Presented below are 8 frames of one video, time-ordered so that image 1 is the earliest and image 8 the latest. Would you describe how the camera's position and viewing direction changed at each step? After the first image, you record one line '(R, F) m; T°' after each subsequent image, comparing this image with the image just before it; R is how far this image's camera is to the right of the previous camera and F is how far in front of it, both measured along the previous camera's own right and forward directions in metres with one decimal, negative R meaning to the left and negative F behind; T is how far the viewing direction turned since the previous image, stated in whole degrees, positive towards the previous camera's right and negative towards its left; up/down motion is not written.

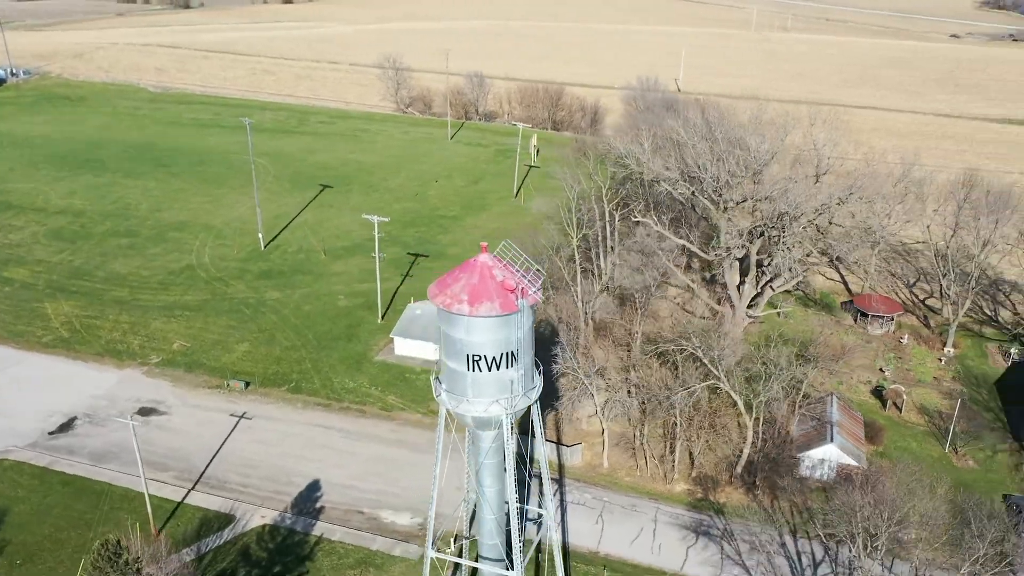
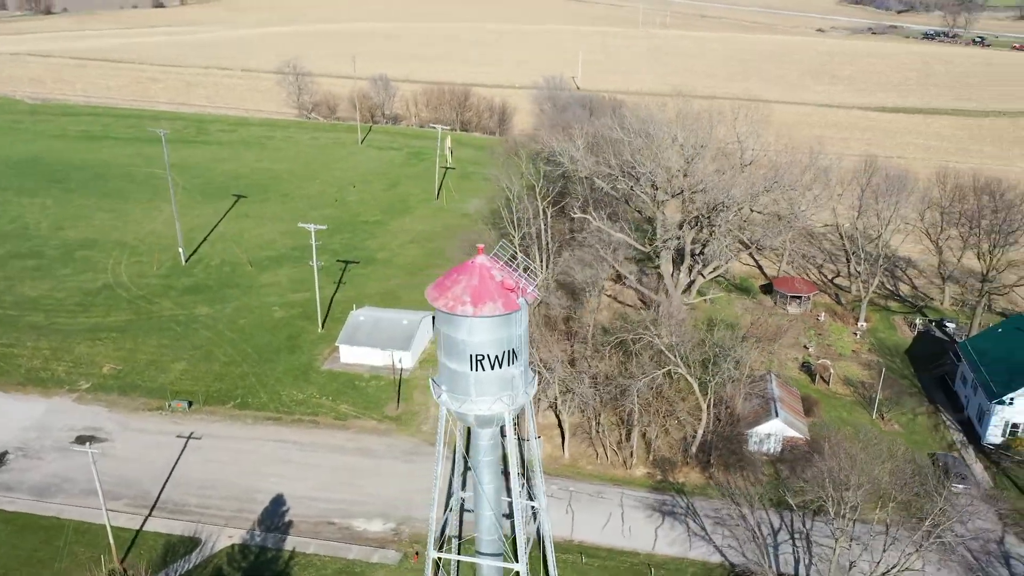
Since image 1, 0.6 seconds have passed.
(-2.2, -0.3) m; +7°
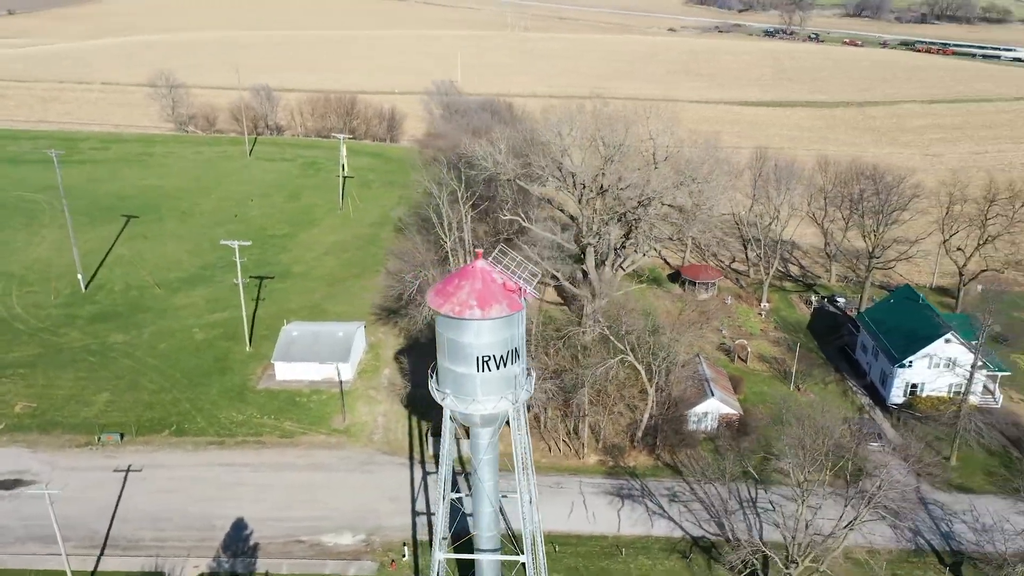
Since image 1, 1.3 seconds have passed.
(-2.8, -0.5) m; +9°
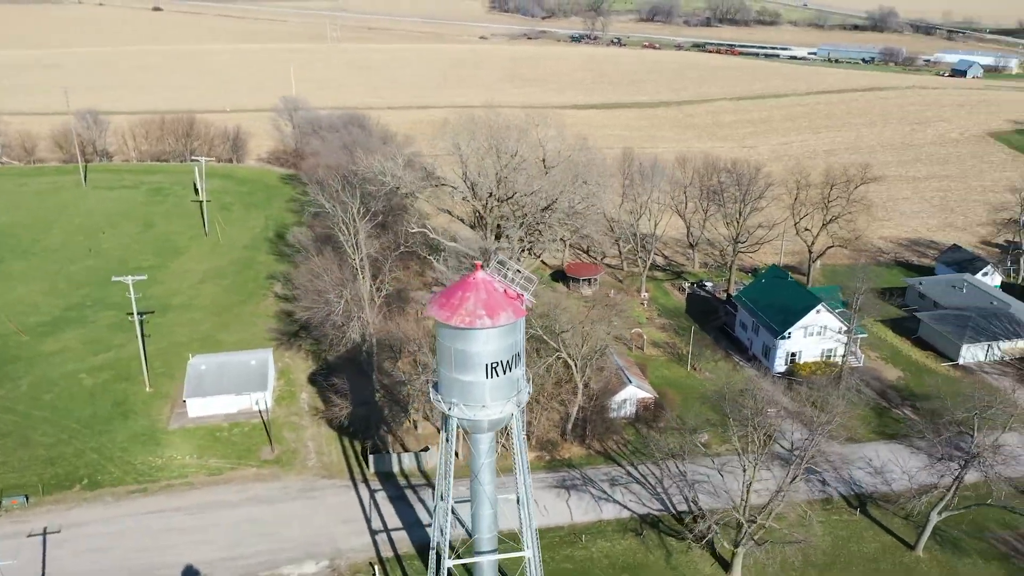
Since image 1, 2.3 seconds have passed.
(-4.0, -0.4) m; +12°
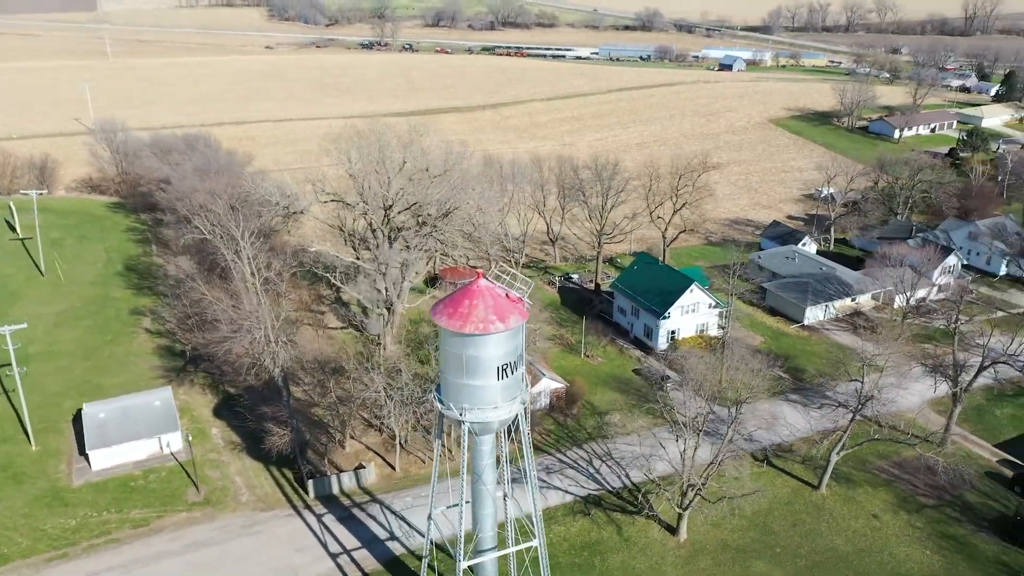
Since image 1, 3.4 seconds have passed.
(-4.7, -0.4) m; +14°
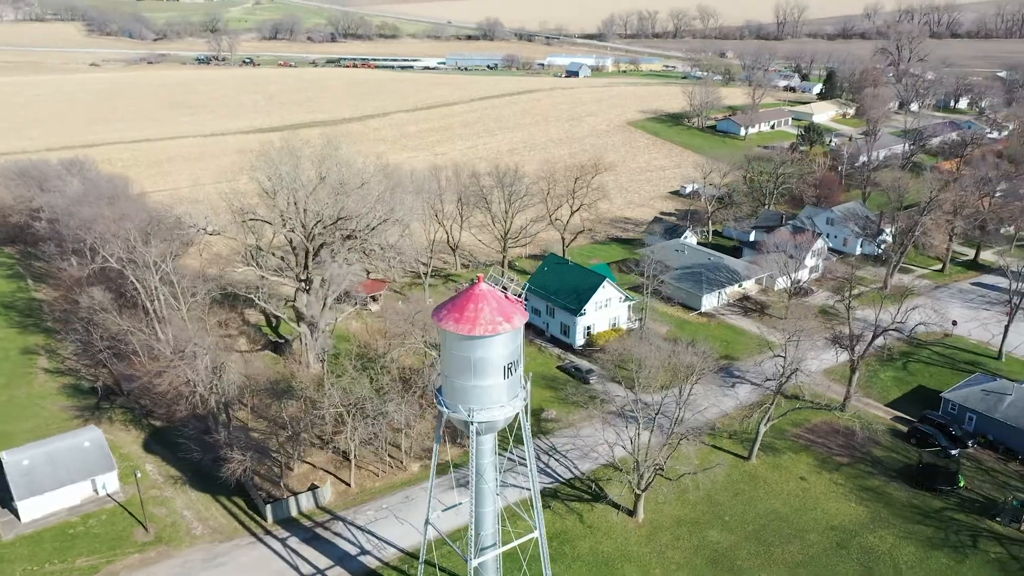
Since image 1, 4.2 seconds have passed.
(-3.6, -0.5) m; +10°
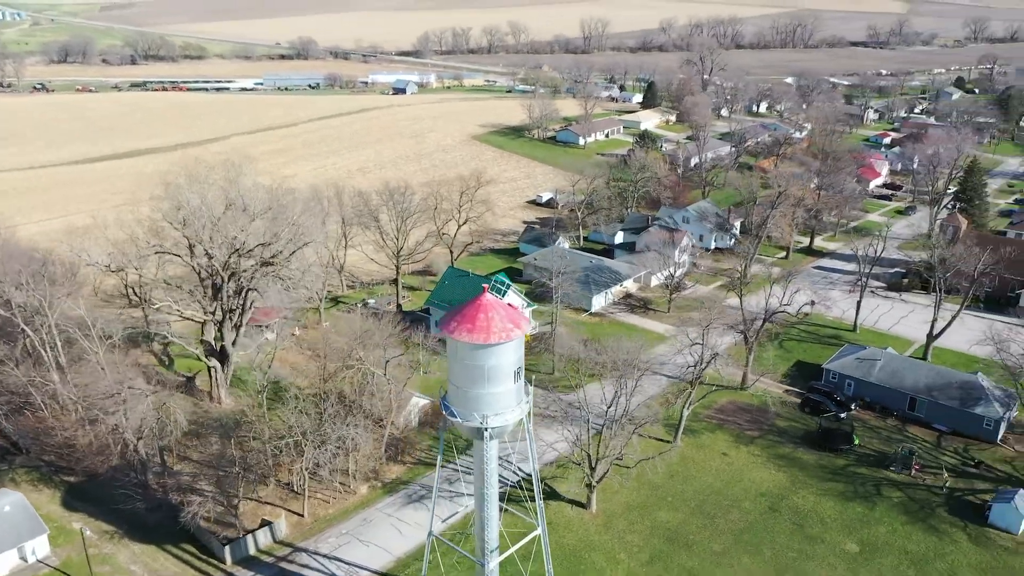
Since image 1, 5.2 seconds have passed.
(-4.5, -0.4) m; +12°
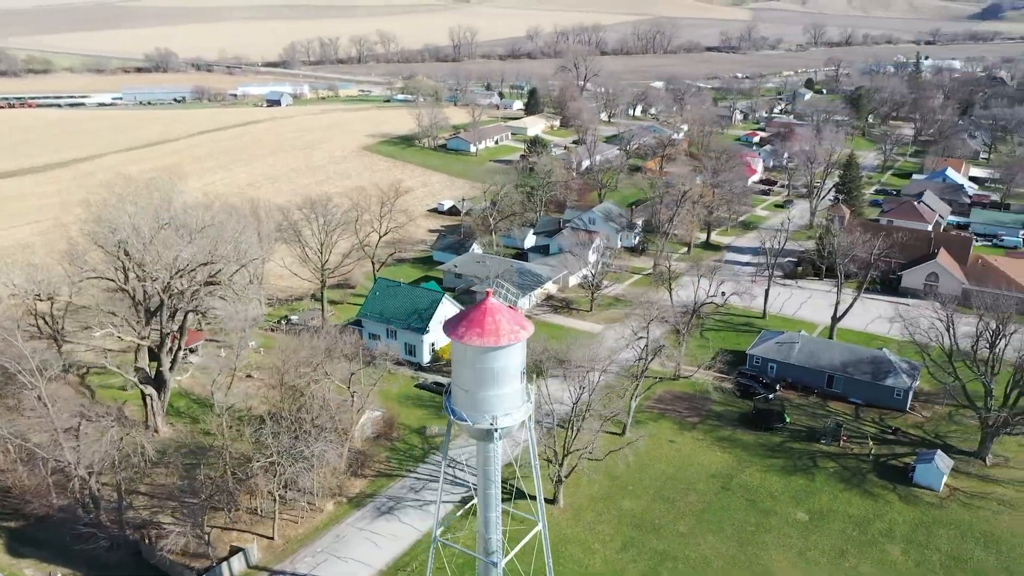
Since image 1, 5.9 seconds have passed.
(-3.3, -0.4) m; +9°
